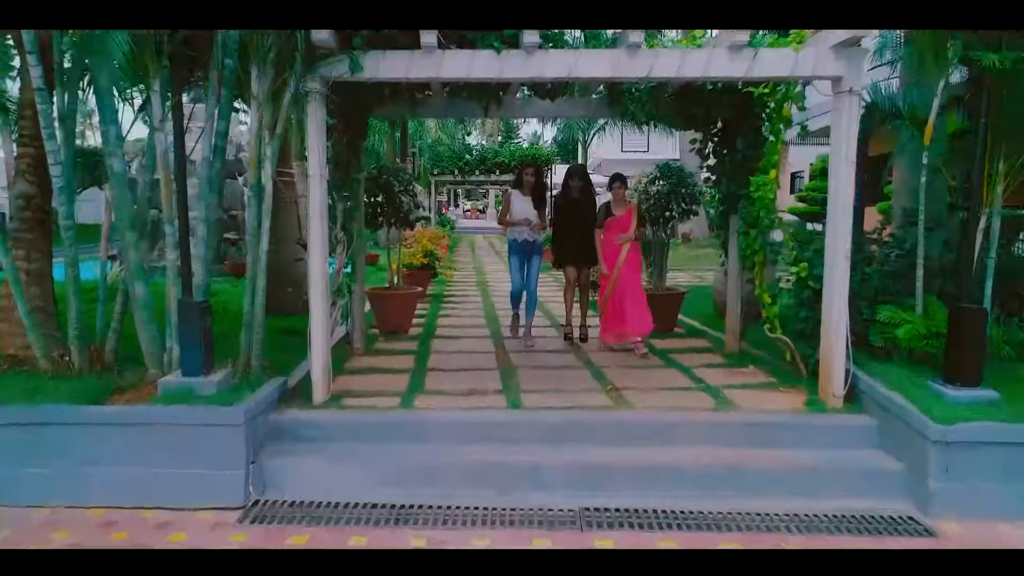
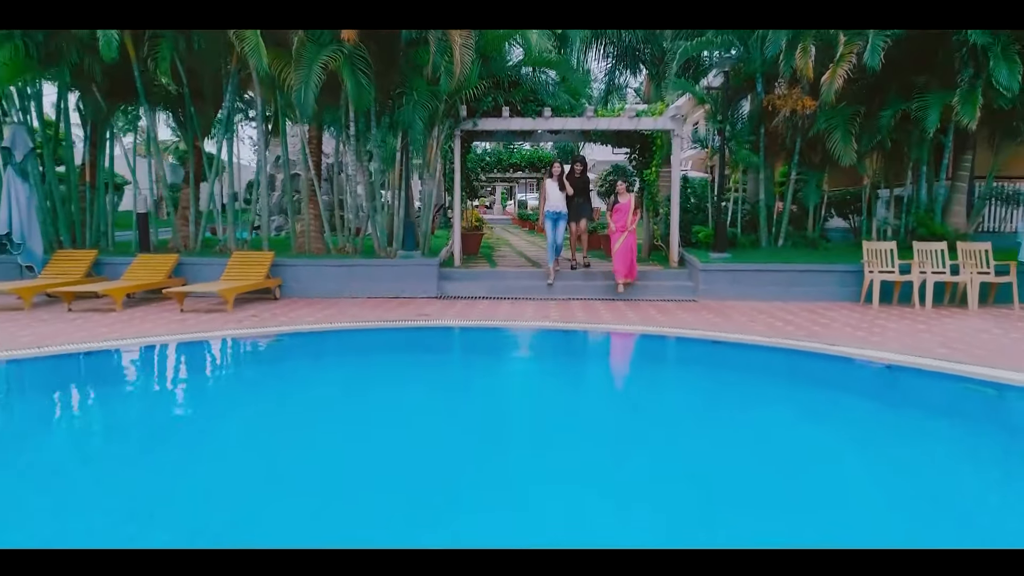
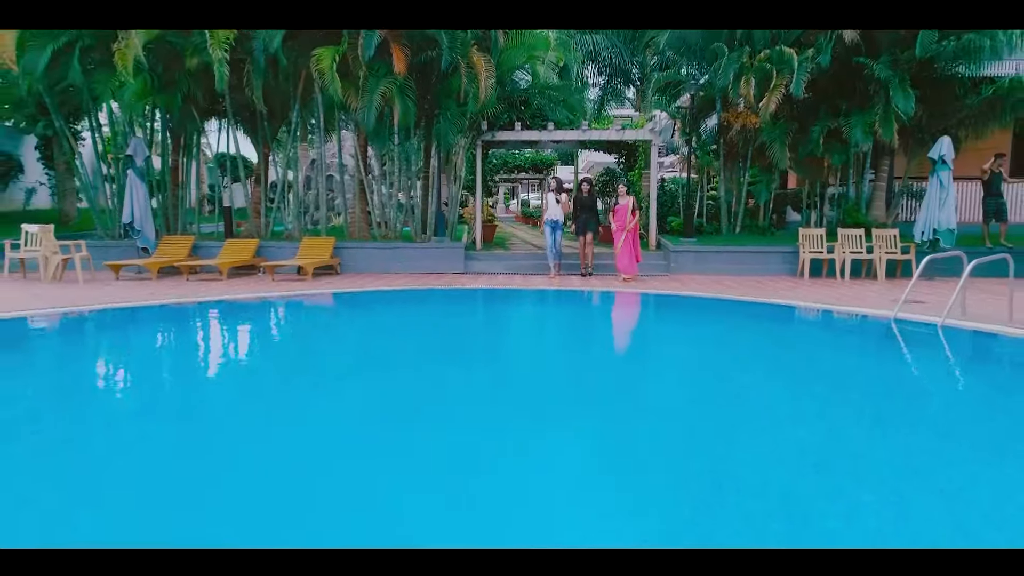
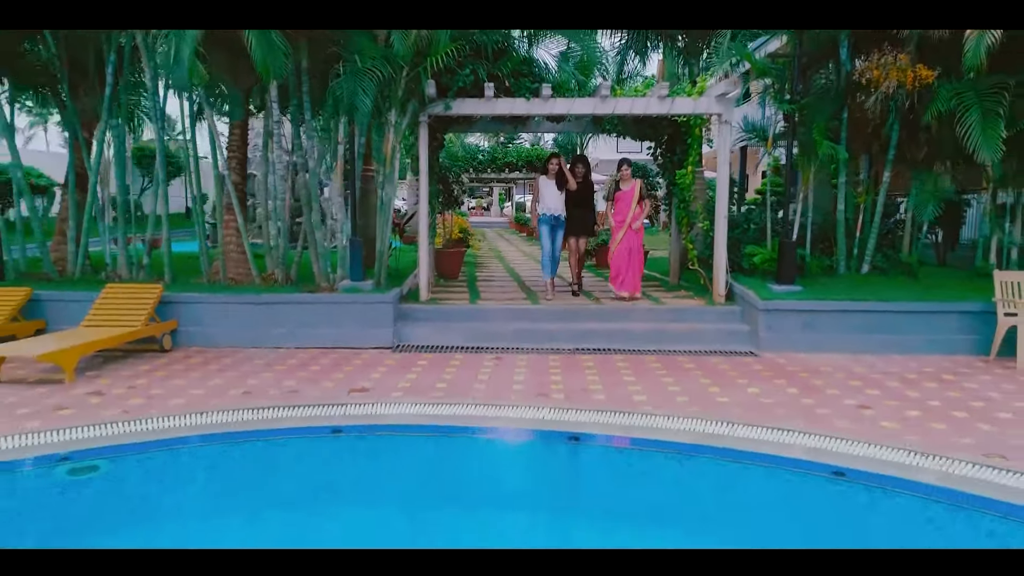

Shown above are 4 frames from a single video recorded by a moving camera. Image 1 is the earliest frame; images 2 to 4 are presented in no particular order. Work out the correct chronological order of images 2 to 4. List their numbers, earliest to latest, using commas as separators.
4, 2, 3
